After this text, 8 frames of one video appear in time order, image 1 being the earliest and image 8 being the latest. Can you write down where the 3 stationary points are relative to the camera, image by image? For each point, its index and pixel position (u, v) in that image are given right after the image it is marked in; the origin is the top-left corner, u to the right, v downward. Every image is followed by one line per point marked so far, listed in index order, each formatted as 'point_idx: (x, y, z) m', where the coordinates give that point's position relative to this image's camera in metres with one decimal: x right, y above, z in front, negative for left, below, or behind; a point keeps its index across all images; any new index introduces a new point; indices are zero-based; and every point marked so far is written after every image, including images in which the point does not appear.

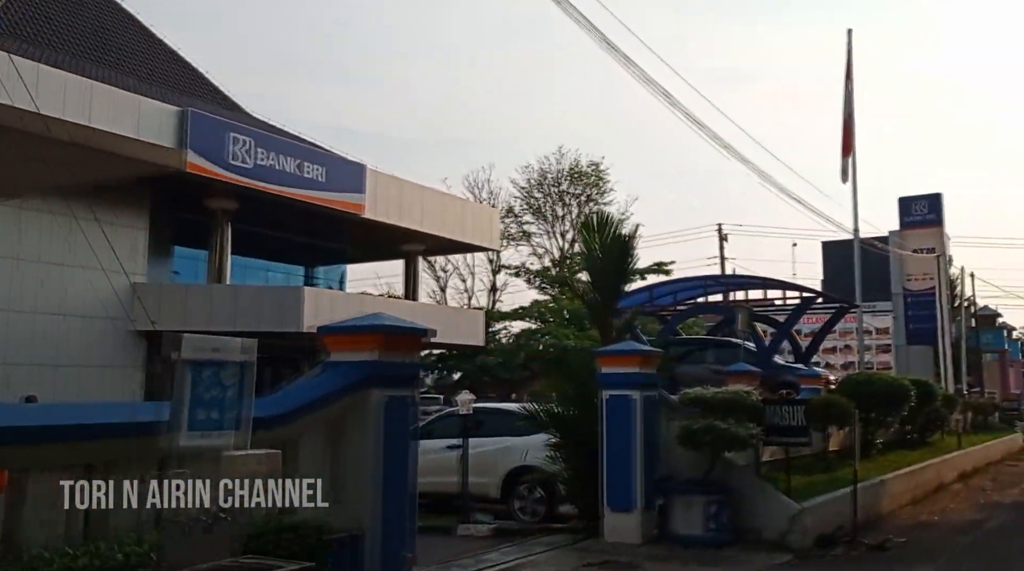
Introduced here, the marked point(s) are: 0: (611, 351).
0: (+0.7, -0.5, +7.3) m
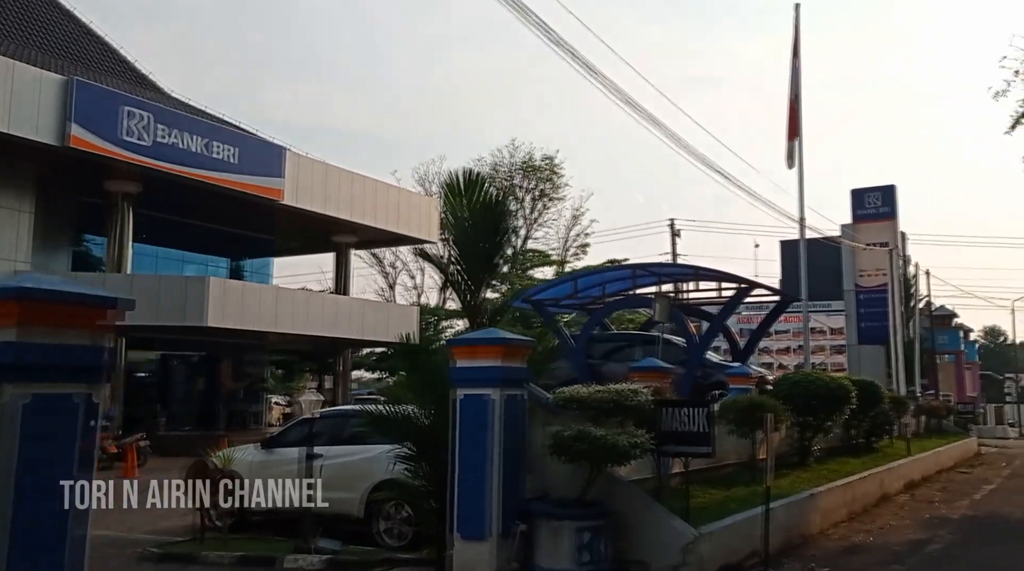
0: (-0.3, -0.3, +5.9) m
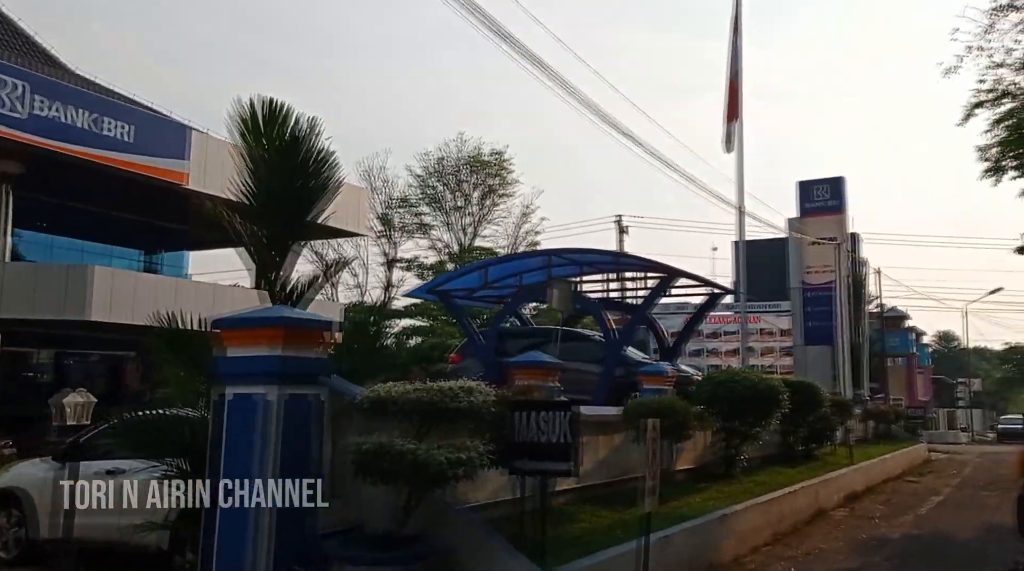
0: (-1.3, -0.2, +4.4) m
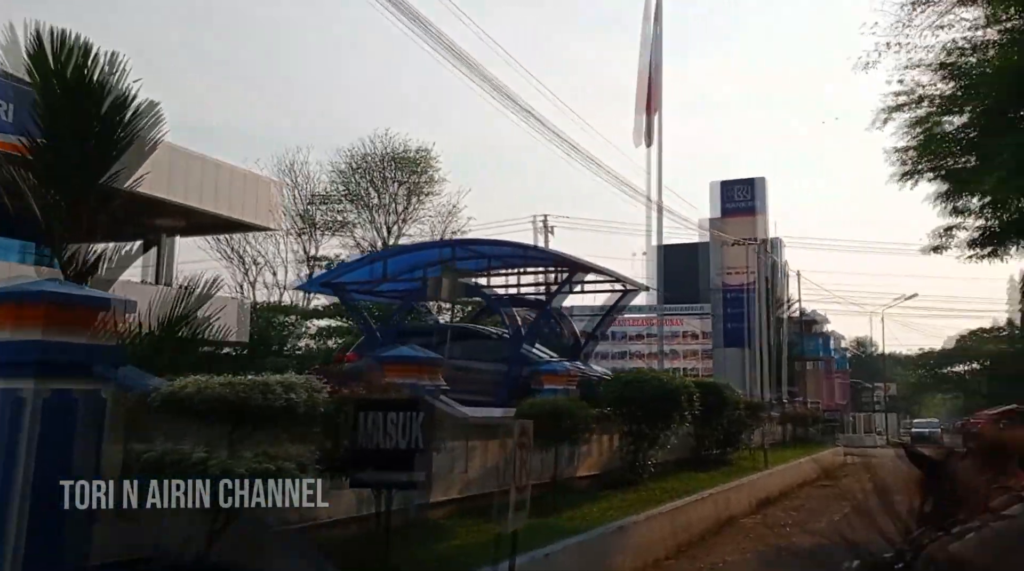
0: (-1.9, -0.1, +3.6) m
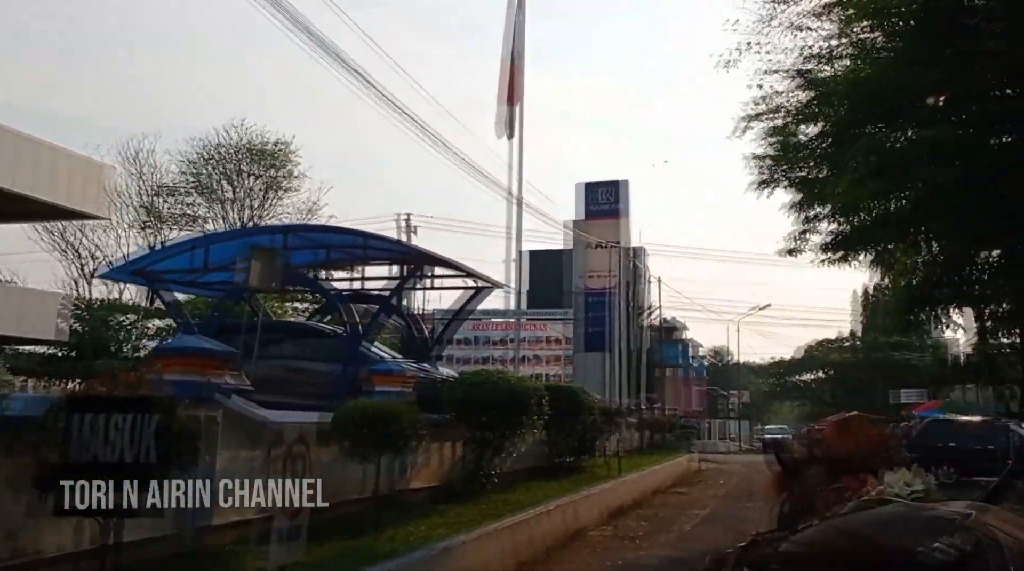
0: (-2.6, +0.1, +2.4) m
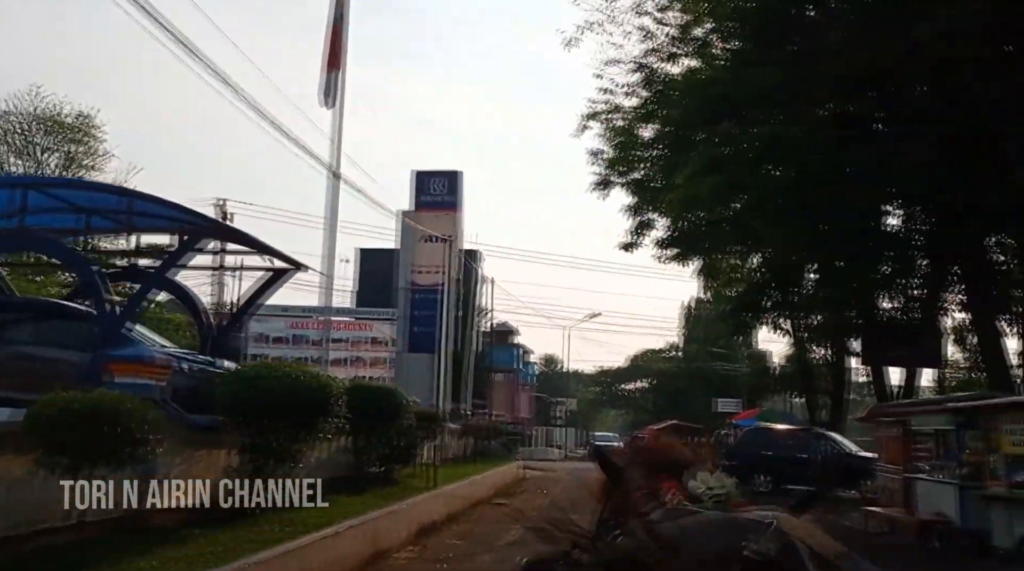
0: (-3.1, +0.4, +0.5) m
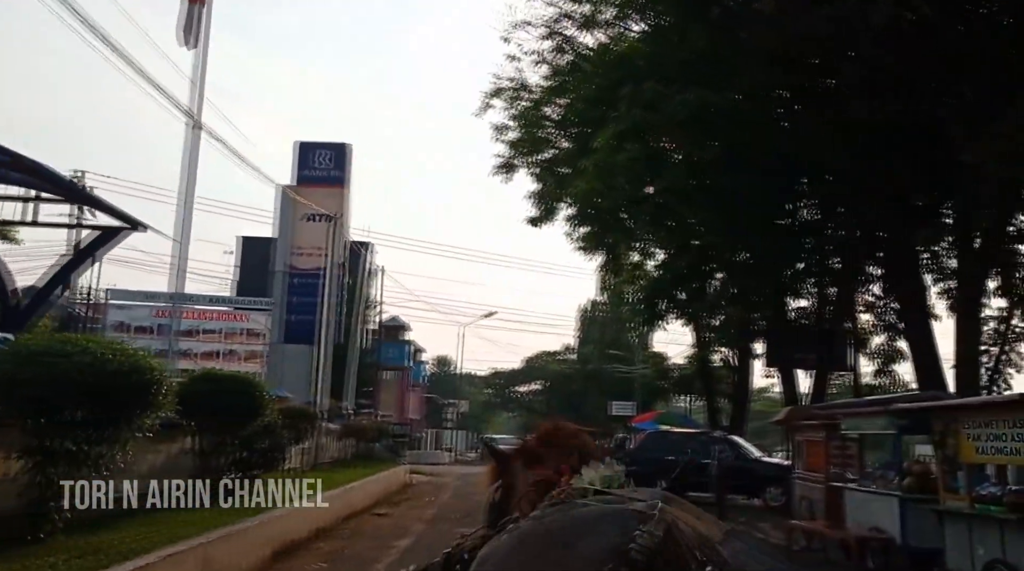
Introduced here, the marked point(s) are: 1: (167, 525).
0: (-3.0, +0.8, -1.7) m
1: (-2.7, -1.9, +7.8) m
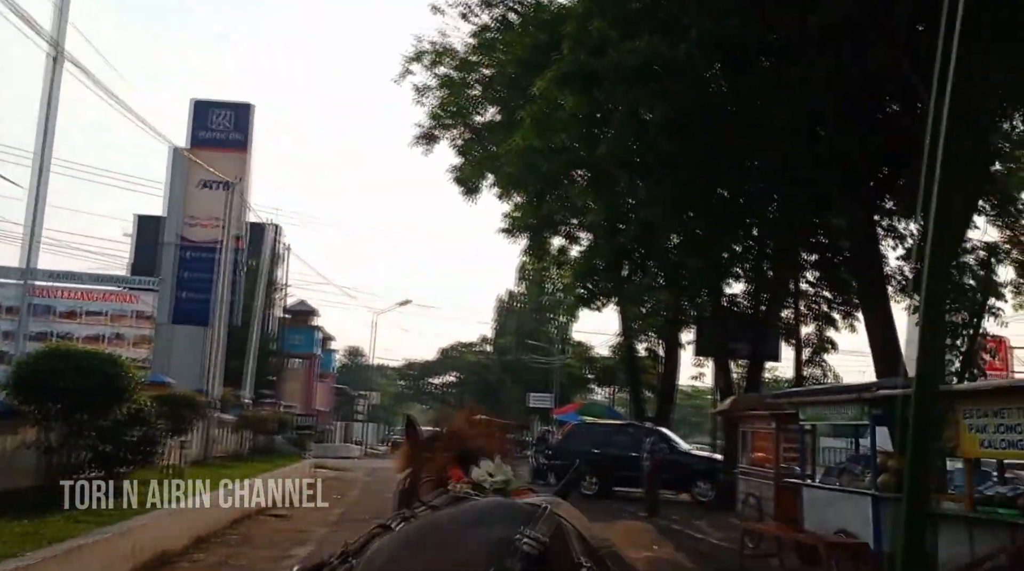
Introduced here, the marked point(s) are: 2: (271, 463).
0: (-2.6, +1.1, -3.5) m
1: (-3.2, -1.5, +6.0) m
2: (-4.4, -3.3, +17.7) m
